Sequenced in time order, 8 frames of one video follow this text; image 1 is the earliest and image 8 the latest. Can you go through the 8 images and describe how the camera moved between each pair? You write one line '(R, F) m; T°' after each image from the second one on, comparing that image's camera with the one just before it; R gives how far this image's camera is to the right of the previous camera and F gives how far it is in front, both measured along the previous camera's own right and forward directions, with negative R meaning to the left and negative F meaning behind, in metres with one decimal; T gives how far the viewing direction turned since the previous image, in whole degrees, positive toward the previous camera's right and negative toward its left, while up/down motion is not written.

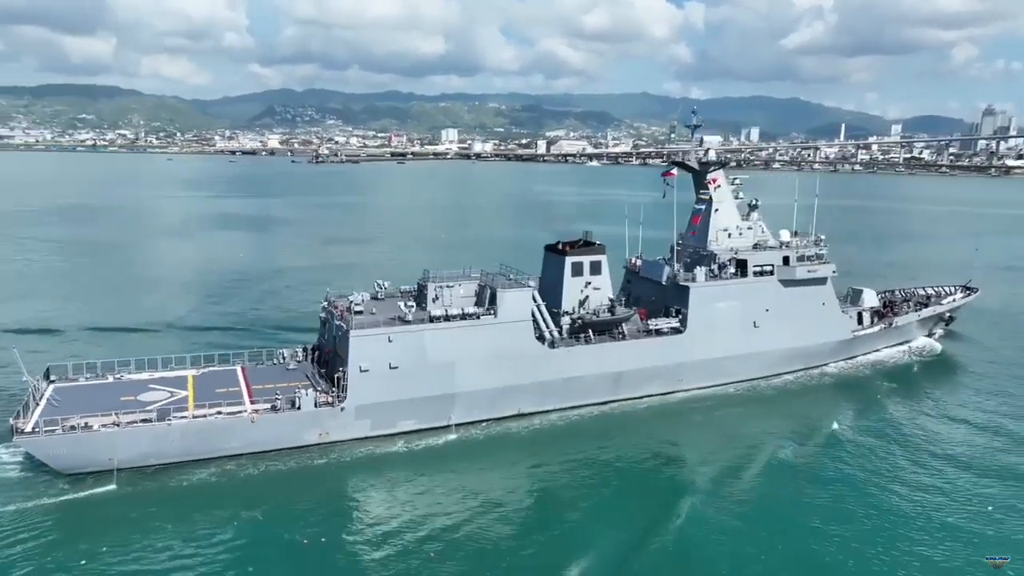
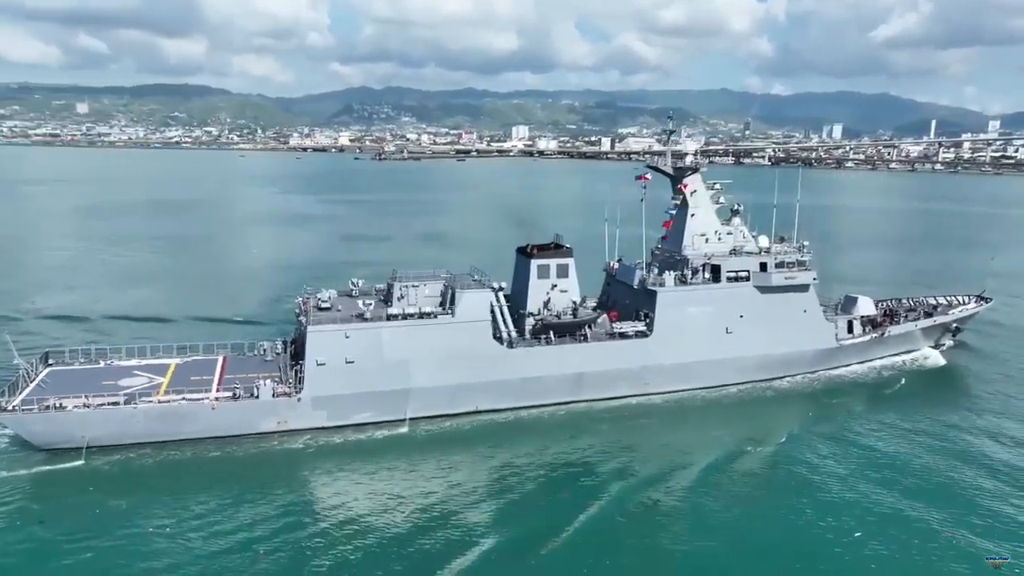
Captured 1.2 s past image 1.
(+2.6, -0.4) m; -6°
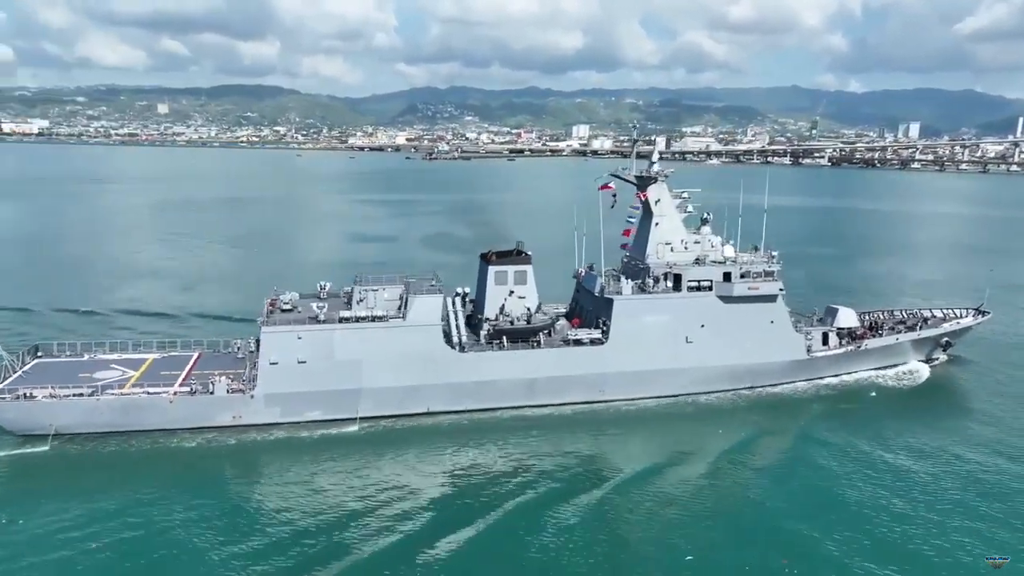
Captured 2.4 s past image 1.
(+2.7, -0.3) m; -5°
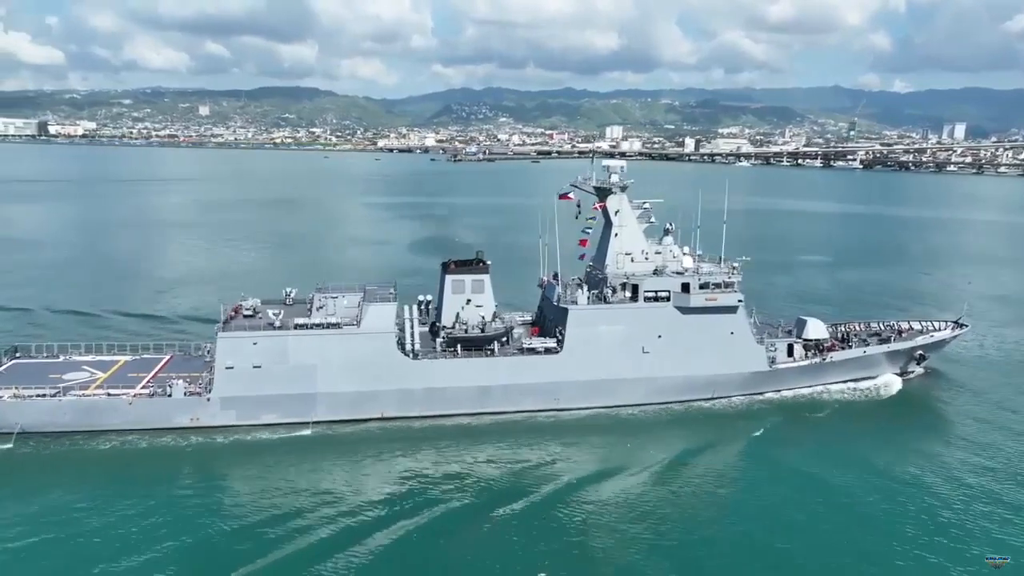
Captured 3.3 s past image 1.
(+2.0, -0.2) m; -3°
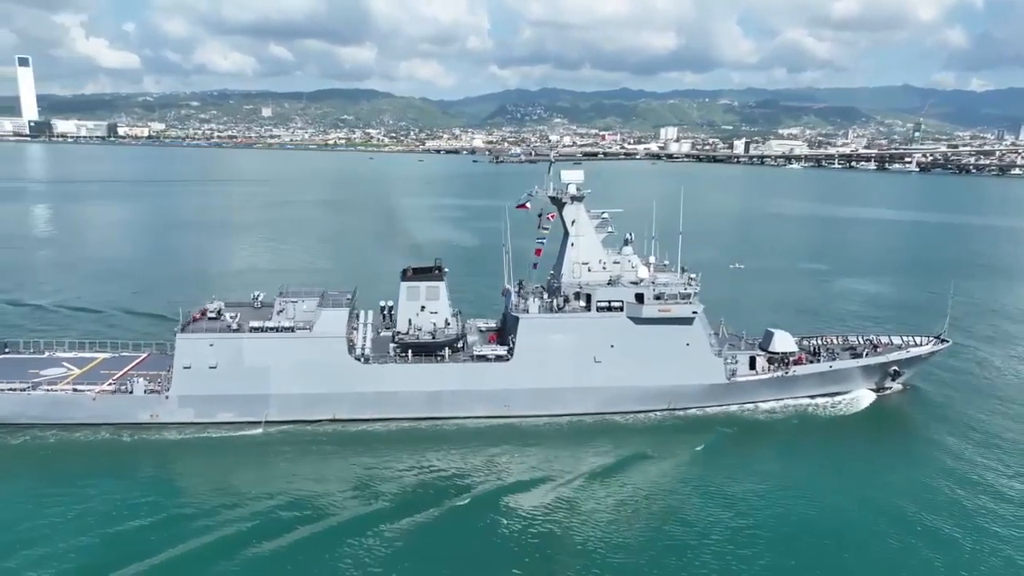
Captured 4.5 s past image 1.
(+2.7, -0.2) m; -4°
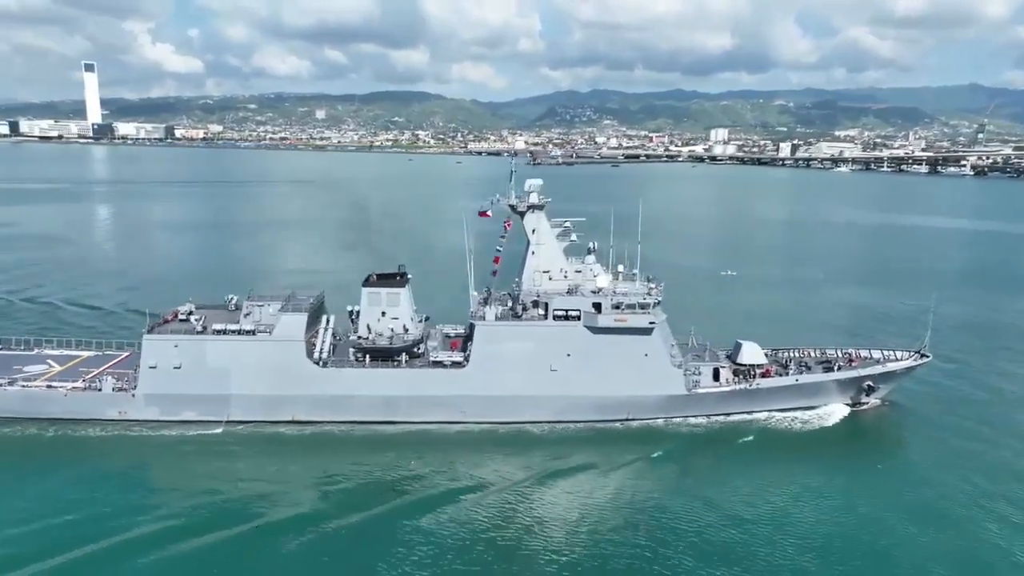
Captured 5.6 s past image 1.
(+2.4, 0.0) m; -4°
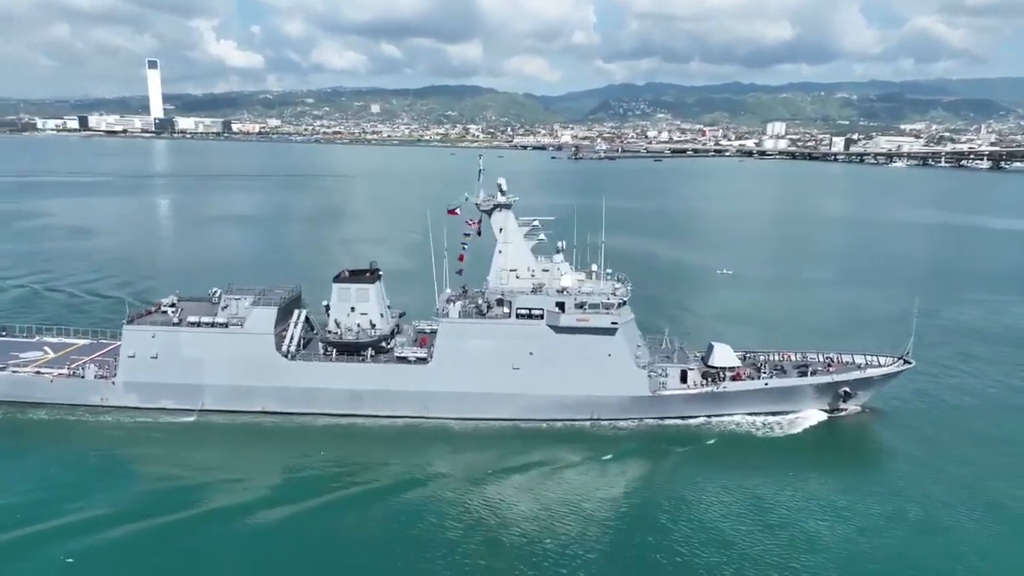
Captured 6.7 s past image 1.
(+2.3, 0.0) m; -4°
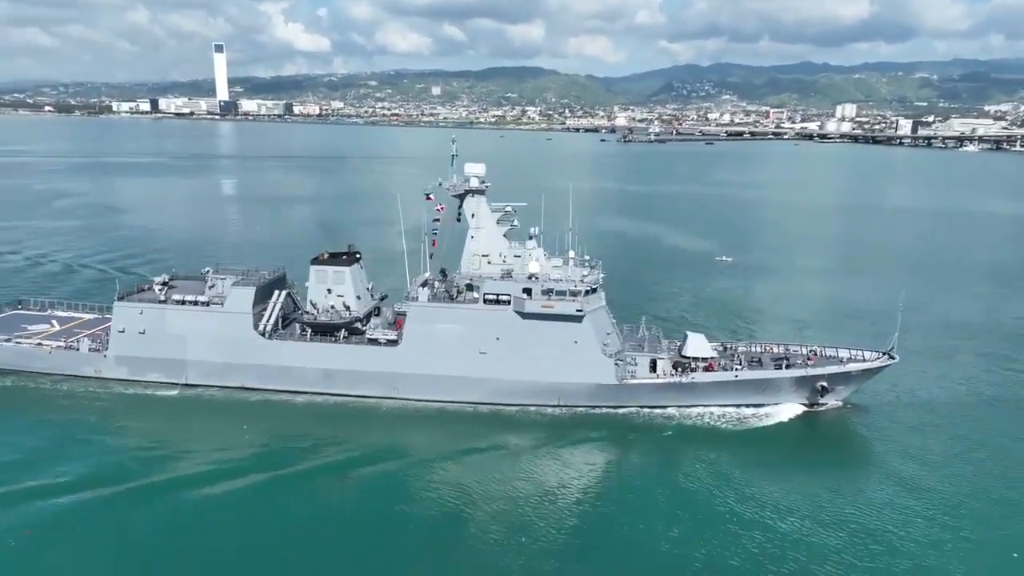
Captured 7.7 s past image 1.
(+2.4, 0.0) m; -5°
